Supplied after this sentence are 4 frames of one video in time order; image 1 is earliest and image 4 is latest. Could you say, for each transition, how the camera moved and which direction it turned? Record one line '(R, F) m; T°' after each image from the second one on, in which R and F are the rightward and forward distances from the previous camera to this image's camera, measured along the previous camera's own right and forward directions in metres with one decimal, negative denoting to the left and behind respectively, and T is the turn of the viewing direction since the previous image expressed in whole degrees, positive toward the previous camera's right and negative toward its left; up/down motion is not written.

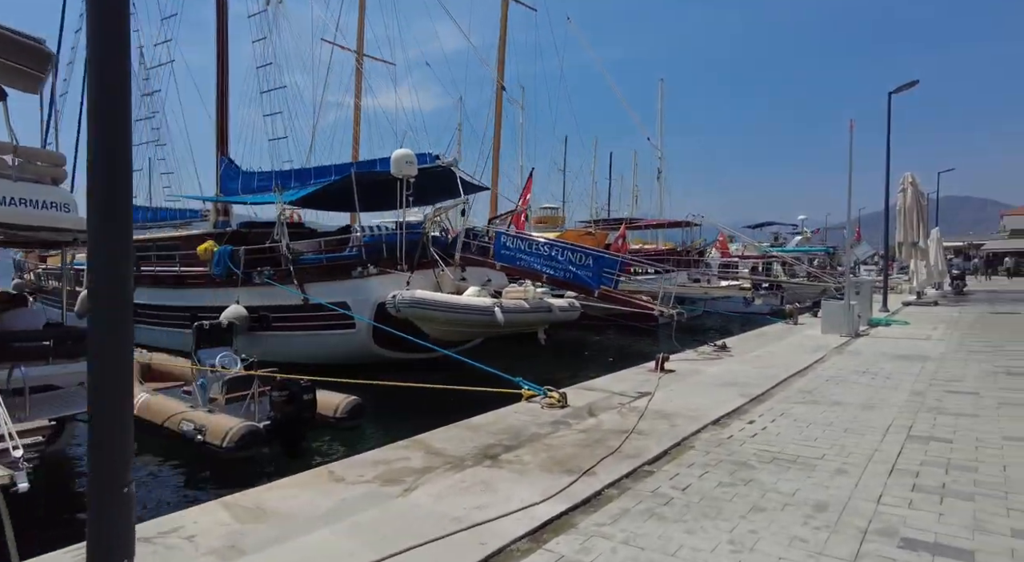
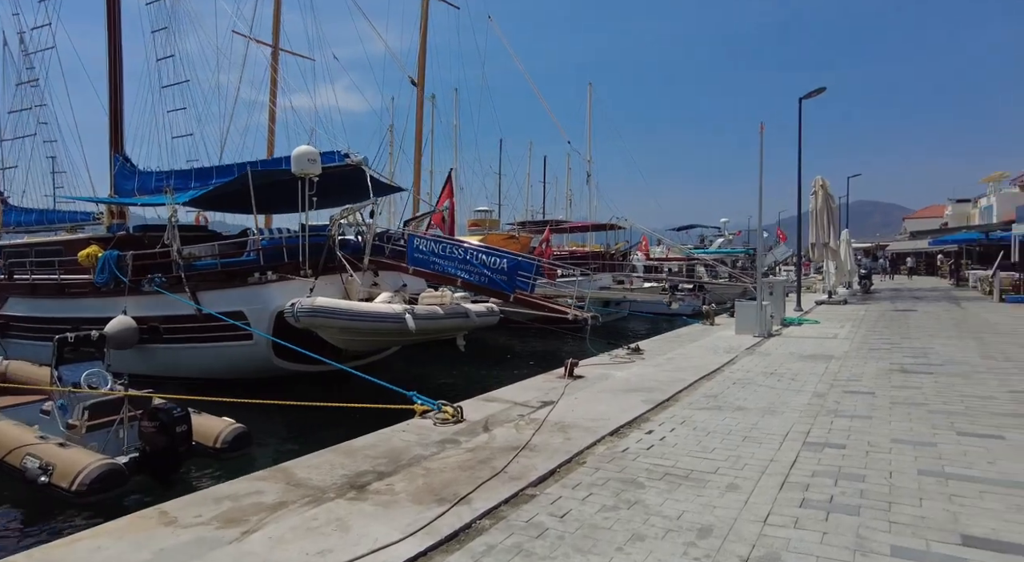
(+0.6, +0.5) m; +6°
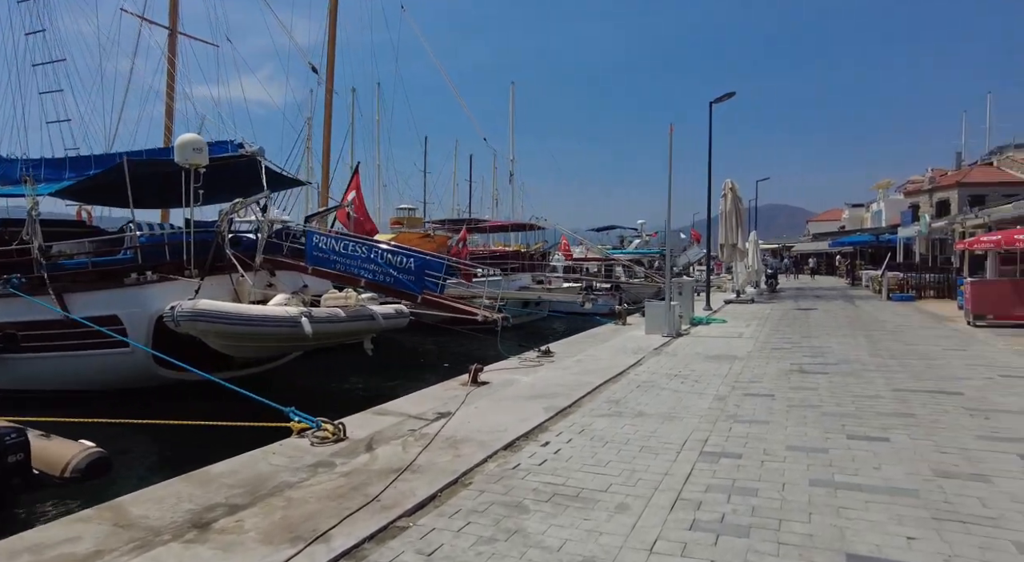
(+0.4, +0.5) m; +7°
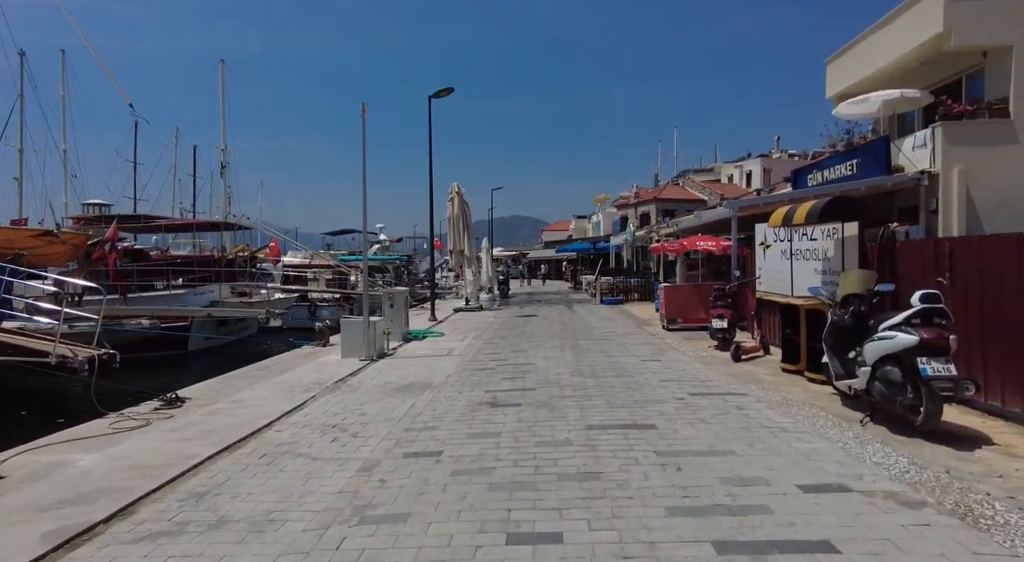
(+1.8, +2.3) m; +23°
